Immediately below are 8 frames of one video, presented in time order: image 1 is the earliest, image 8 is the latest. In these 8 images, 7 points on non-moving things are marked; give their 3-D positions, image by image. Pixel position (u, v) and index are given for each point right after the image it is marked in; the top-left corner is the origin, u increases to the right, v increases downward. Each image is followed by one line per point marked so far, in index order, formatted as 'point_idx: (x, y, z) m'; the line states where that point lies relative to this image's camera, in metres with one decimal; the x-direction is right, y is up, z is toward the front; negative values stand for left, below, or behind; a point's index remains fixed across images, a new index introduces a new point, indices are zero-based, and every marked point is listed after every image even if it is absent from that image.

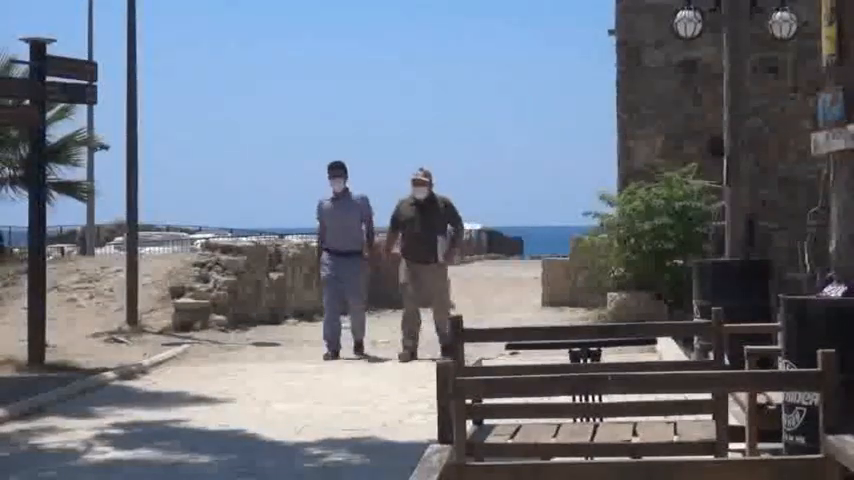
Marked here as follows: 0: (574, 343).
0: (+0.5, -0.4, +7.7) m
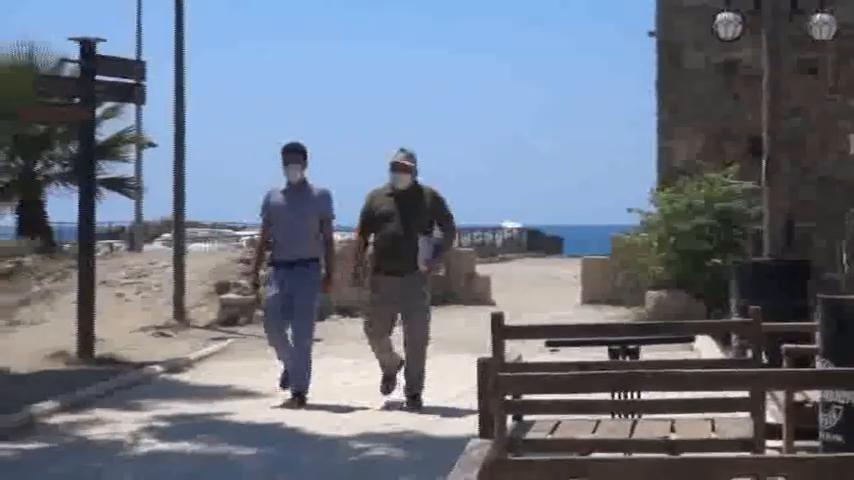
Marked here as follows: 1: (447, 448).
0: (+0.7, -0.4, +7.8) m
1: (+0.1, -0.8, +7.7) m
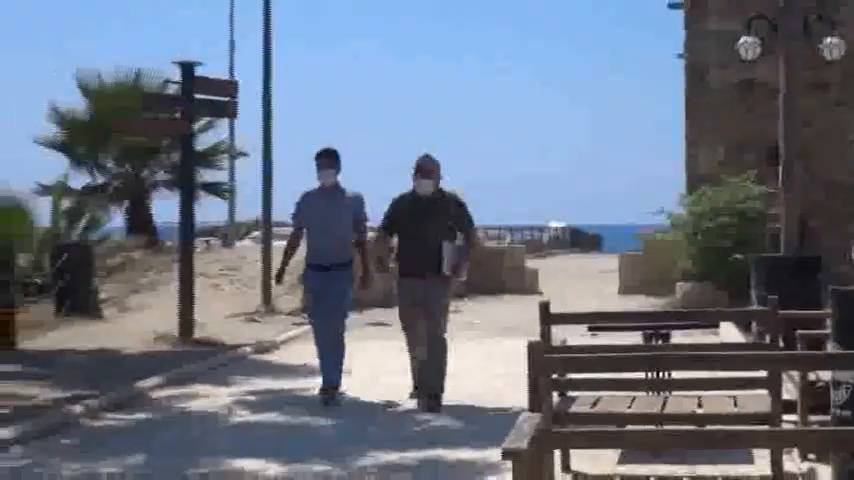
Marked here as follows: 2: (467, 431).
0: (+0.9, -0.4, +8.9) m
1: (+0.3, -0.8, +8.8) m
2: (+0.2, -0.8, +8.6) m
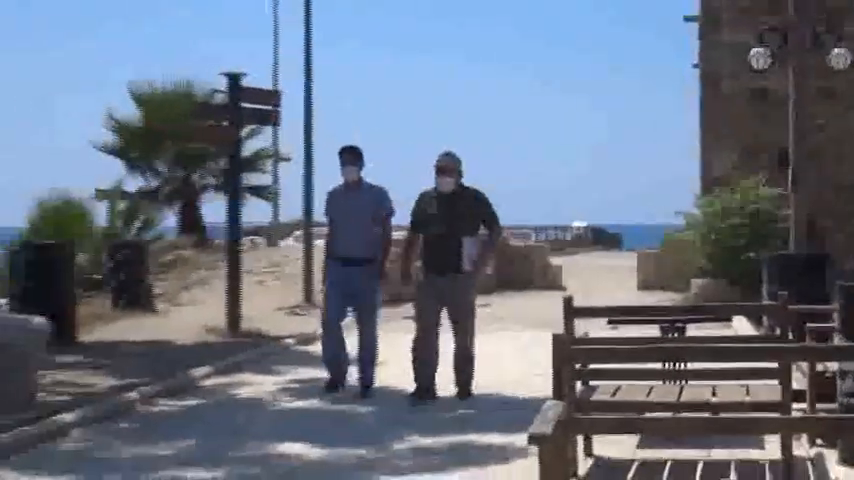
0: (+1.1, -0.4, +9.5) m
1: (+0.4, -0.7, +9.4) m
2: (+0.3, -0.8, +9.2) m
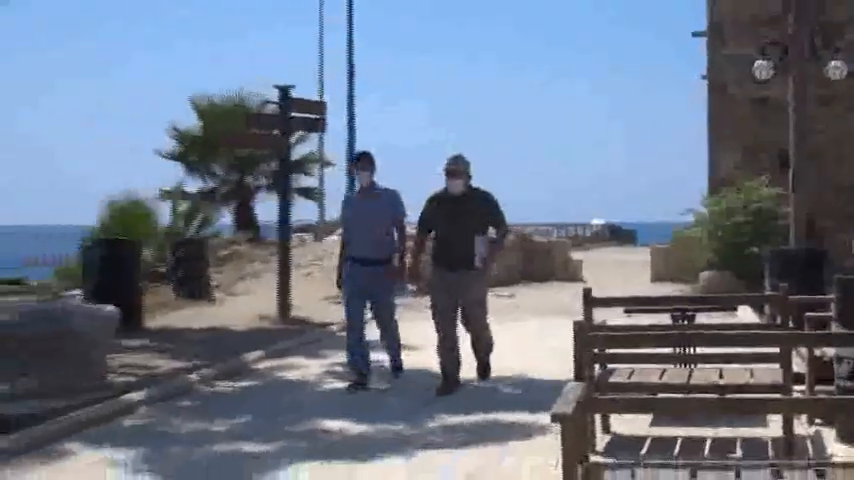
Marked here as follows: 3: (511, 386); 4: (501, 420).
0: (+1.2, -0.3, +10.5) m
1: (+0.6, -0.7, +10.4) m
2: (+0.5, -0.8, +10.1) m
3: (+0.4, -0.7, +10.5) m
4: (+0.3, -0.8, +9.6) m
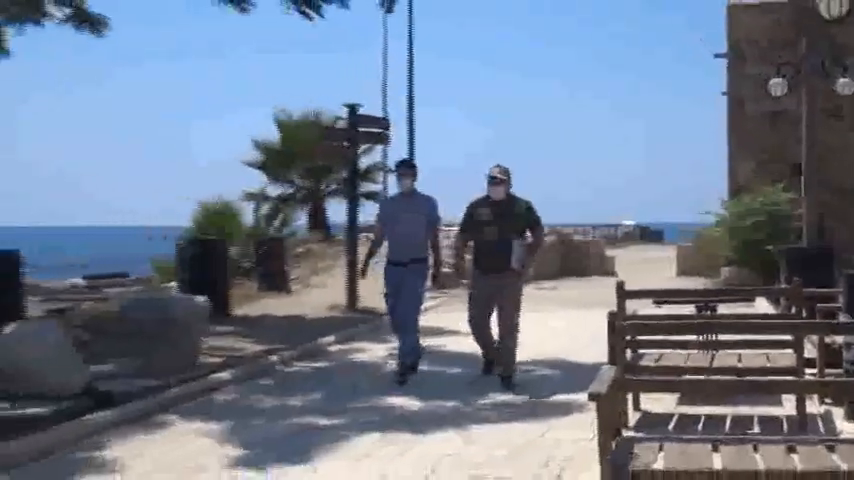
0: (+1.5, -0.3, +11.8) m
1: (+0.9, -0.7, +11.7) m
2: (+0.7, -0.7, +11.5) m
3: (+0.7, -0.7, +11.8) m
4: (+0.6, -0.8, +10.9) m
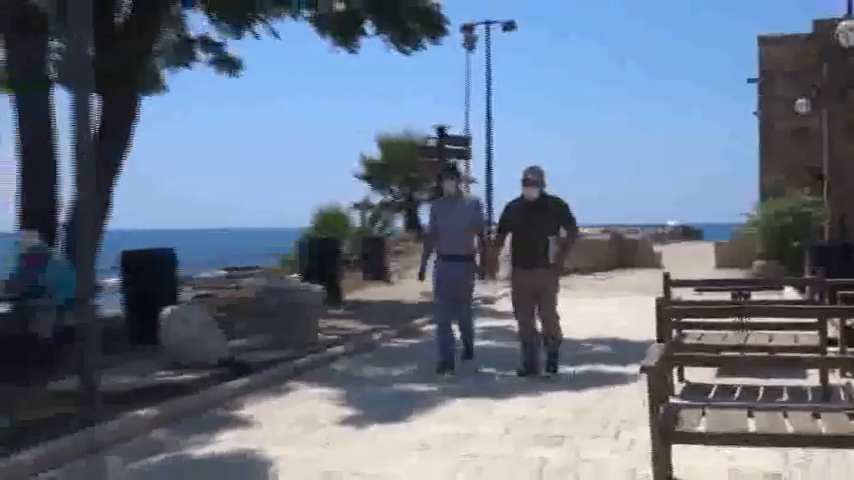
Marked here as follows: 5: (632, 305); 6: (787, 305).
0: (+2.0, -0.3, +13.9) m
1: (+1.4, -0.7, +13.8) m
2: (+1.2, -0.7, +13.6) m
3: (+1.2, -0.7, +14.0) m
4: (+1.1, -0.8, +13.1) m
5: (+1.7, -0.6, +16.9) m
6: (+2.4, -0.4, +14.1) m
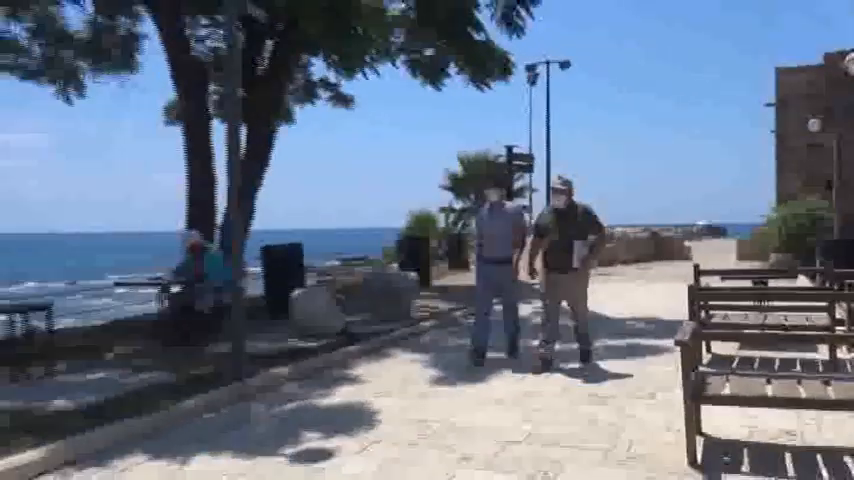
0: (+2.6, -0.3, +16.8) m
1: (+2.0, -0.7, +16.8) m
2: (+1.8, -0.7, +16.6) m
3: (+1.8, -0.7, +16.9) m
4: (+1.6, -0.8, +16.1) m
5: (+2.4, -0.5, +19.9) m
6: (+3.0, -0.4, +17.0) m
